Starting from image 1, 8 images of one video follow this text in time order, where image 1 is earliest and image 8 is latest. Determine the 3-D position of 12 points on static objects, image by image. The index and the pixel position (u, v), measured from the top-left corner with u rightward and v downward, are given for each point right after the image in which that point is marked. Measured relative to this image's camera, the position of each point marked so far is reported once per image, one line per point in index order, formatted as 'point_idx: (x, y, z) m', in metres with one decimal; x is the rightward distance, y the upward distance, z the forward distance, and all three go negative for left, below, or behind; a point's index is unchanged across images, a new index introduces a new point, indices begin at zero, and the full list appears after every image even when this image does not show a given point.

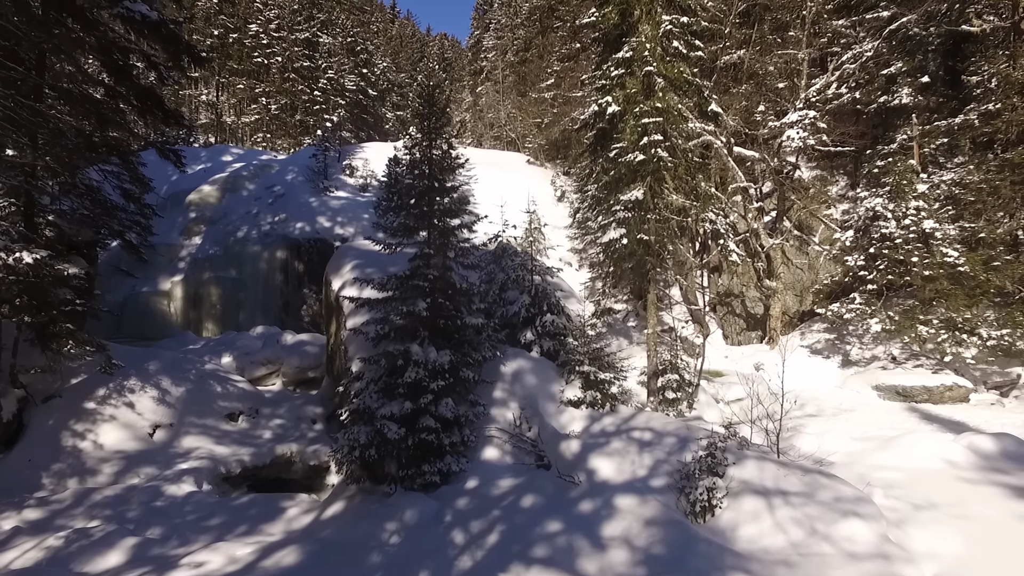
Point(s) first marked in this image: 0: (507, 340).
0: (-0.1, -0.8, +8.6) m
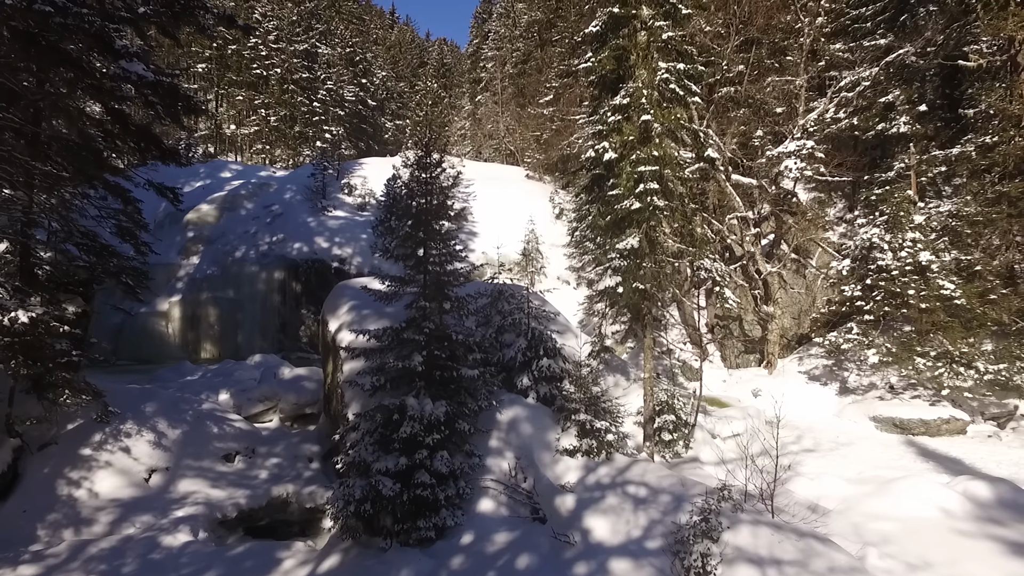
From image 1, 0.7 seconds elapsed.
0: (-0.1, -1.4, +8.6) m
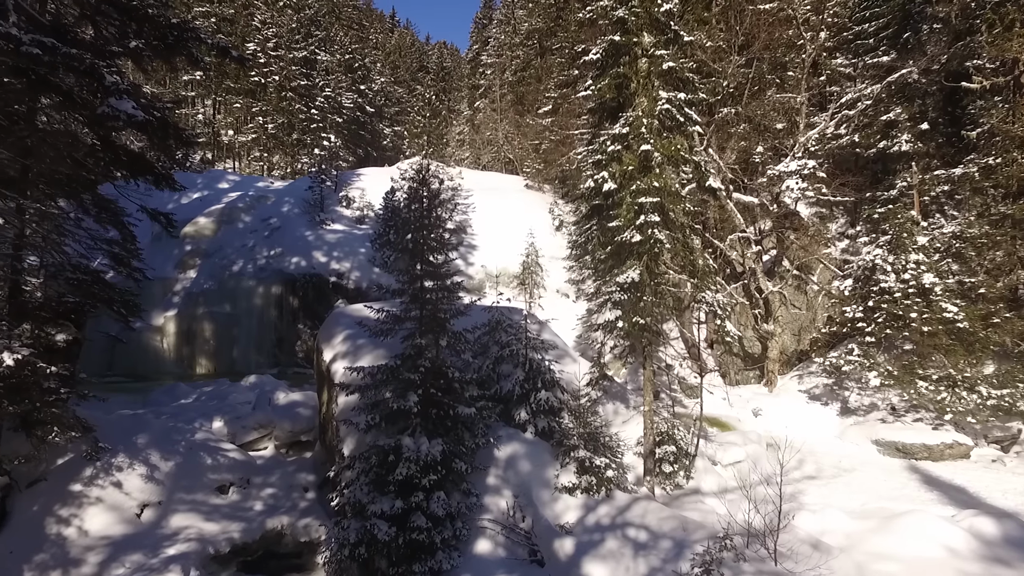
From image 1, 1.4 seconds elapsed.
0: (-0.2, -1.8, +8.5) m
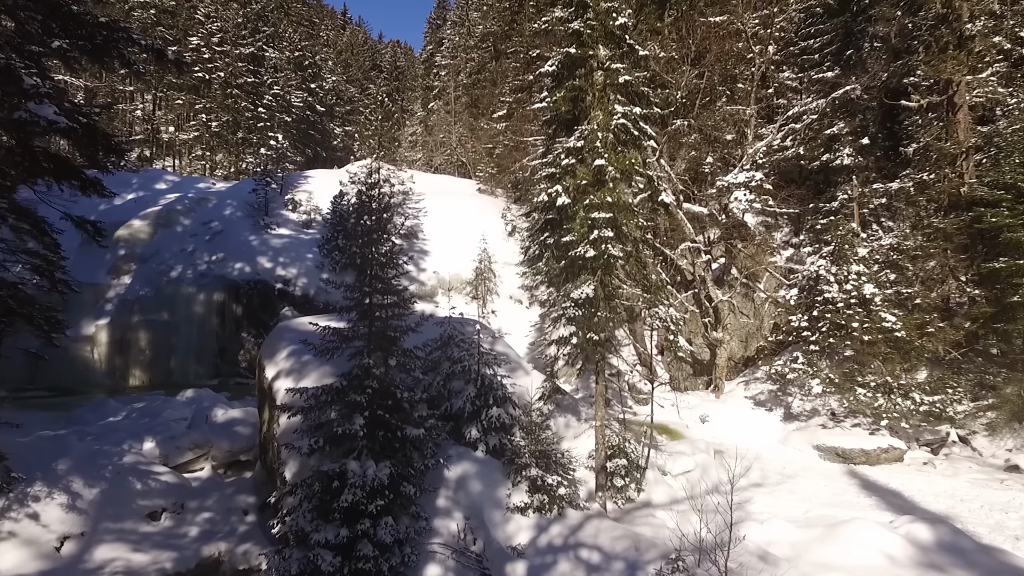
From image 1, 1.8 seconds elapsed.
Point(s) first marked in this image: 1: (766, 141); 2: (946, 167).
0: (-0.8, -2.0, +8.3) m
1: (+6.0, +3.5, +14.6) m
2: (+8.9, +2.4, +12.6) m
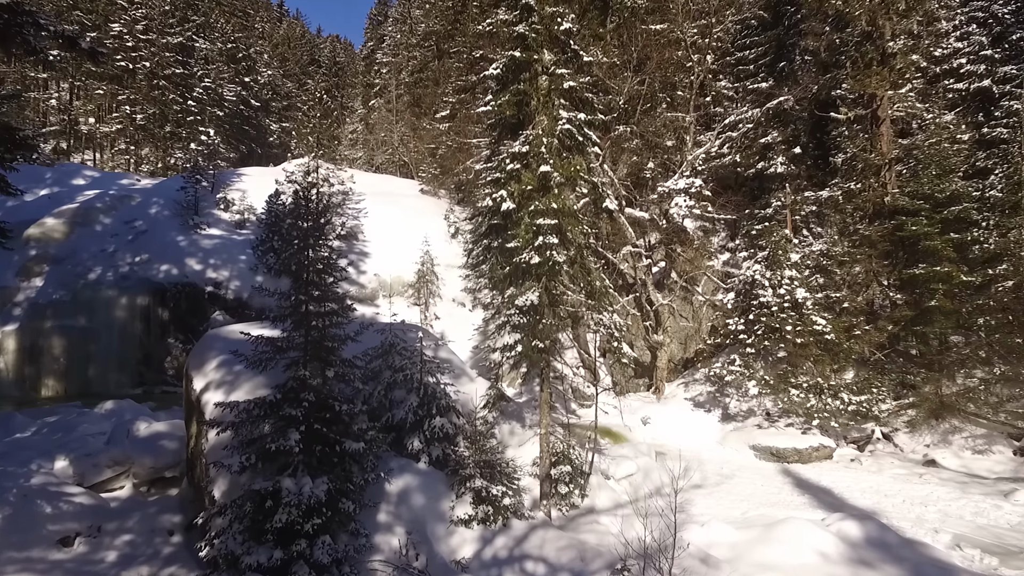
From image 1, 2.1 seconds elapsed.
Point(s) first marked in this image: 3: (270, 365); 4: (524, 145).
0: (-1.5, -2.1, +8.0) m
1: (+4.7, +3.4, +14.9) m
2: (+7.7, +2.3, +13.2) m
3: (-2.8, -0.9, +7.1) m
4: (+0.1, +1.9, +8.0) m
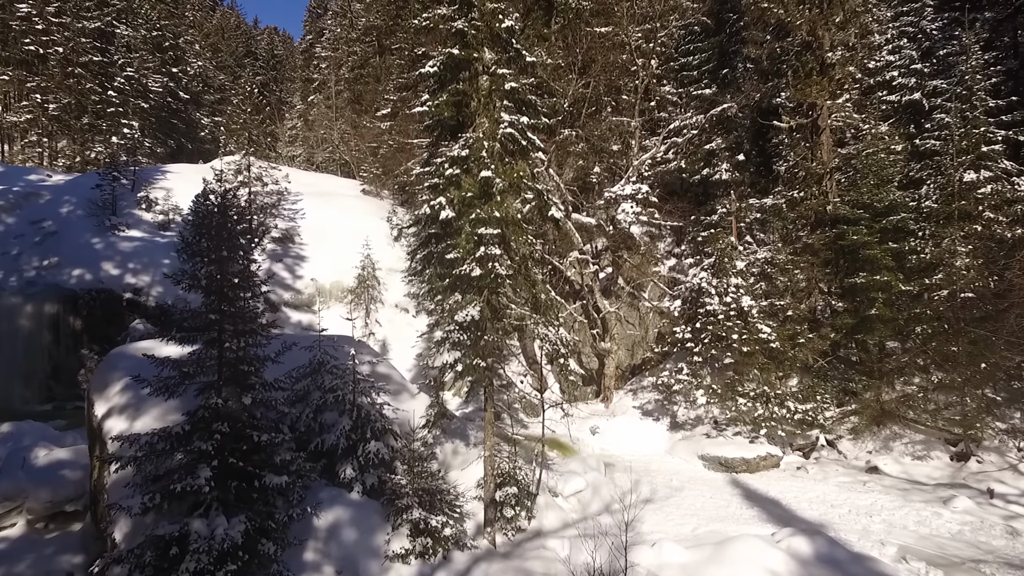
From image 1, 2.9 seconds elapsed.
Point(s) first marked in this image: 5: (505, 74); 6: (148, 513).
0: (-2.3, -2.2, +7.4) m
1: (+3.3, +3.2, +14.8) m
2: (+6.5, +2.2, +13.3) m
3: (-3.4, -1.0, +6.3) m
4: (-0.6, +1.7, +7.5) m
5: (-0.1, +2.7, +7.6) m
6: (-3.4, -2.1, +5.7) m
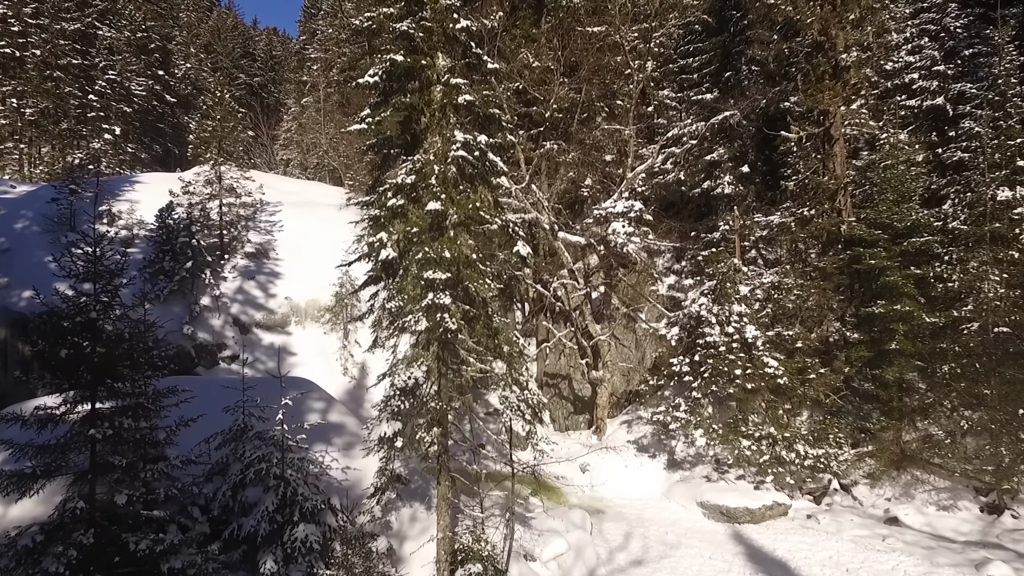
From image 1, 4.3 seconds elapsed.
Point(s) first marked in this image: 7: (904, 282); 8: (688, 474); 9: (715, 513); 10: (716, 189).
0: (-2.7, -2.8, +6.2) m
1: (+3.0, +2.7, +13.5) m
2: (+6.1, +1.7, +12.0) m
3: (-3.9, -1.6, +5.2) m
4: (-1.0, +1.2, +6.3) m
5: (-0.5, +2.1, +6.4) m
6: (-3.8, -2.6, +4.5) m
7: (+6.7, +0.1, +10.5) m
8: (+3.5, -3.7, +12.2) m
9: (+3.6, -4.0, +11.0) m
10: (+4.5, +2.2, +13.5) m
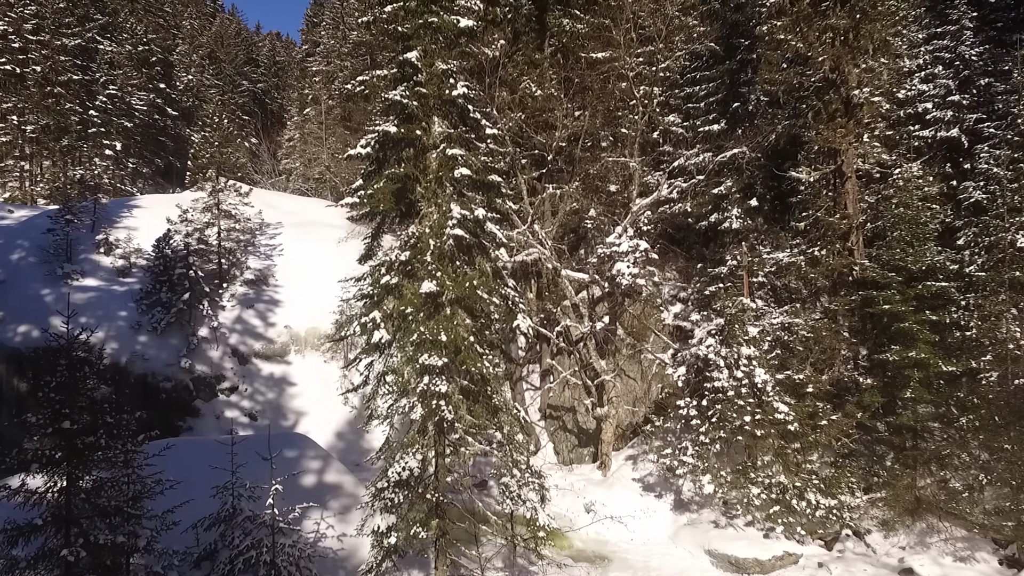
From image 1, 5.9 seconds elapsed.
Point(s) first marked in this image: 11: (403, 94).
0: (-2.7, -3.5, +5.9) m
1: (+3.0, +1.9, +13.2) m
2: (+6.2, +0.9, +11.7) m
3: (-3.9, -2.4, +4.9) m
4: (-1.0, +0.4, +6.0) m
5: (-0.5, +1.3, +6.1) m
6: (-3.8, -3.4, +4.3) m
7: (+6.7, -0.7, +10.1) m
8: (+3.5, -4.4, +11.9) m
9: (+3.7, -4.8, +10.7) m
10: (+4.5, +1.4, +13.2) m
11: (-1.0, +1.9, +6.0) m
